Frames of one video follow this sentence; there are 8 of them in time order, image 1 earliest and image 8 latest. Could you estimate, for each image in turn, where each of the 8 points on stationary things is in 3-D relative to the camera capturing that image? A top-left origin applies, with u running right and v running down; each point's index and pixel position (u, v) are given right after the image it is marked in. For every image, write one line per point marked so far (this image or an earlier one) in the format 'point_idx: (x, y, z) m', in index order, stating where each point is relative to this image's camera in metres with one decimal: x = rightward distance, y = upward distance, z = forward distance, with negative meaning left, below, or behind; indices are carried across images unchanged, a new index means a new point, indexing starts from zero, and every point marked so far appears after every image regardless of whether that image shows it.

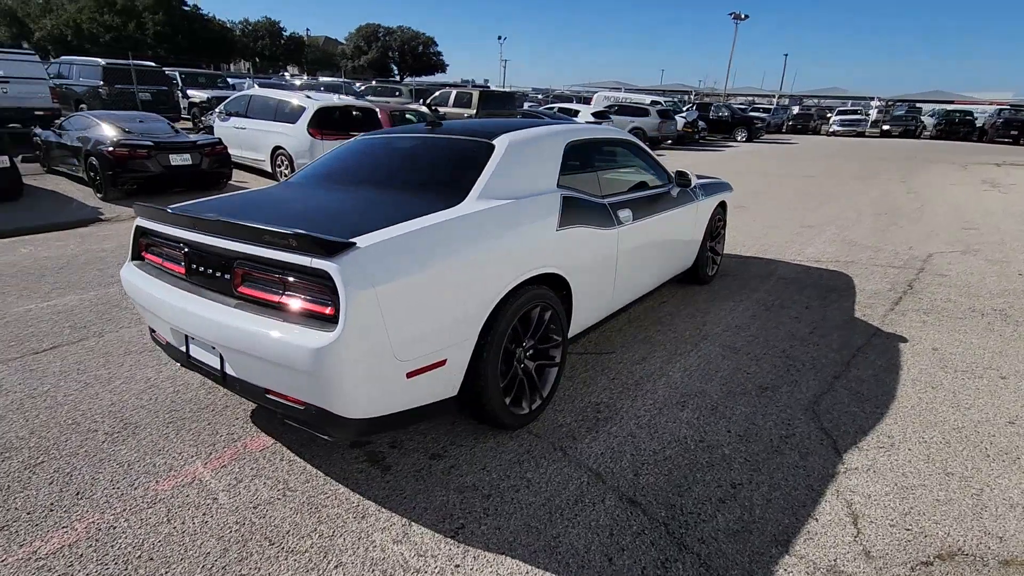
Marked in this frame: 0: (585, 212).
0: (+0.4, +0.4, +3.1) m
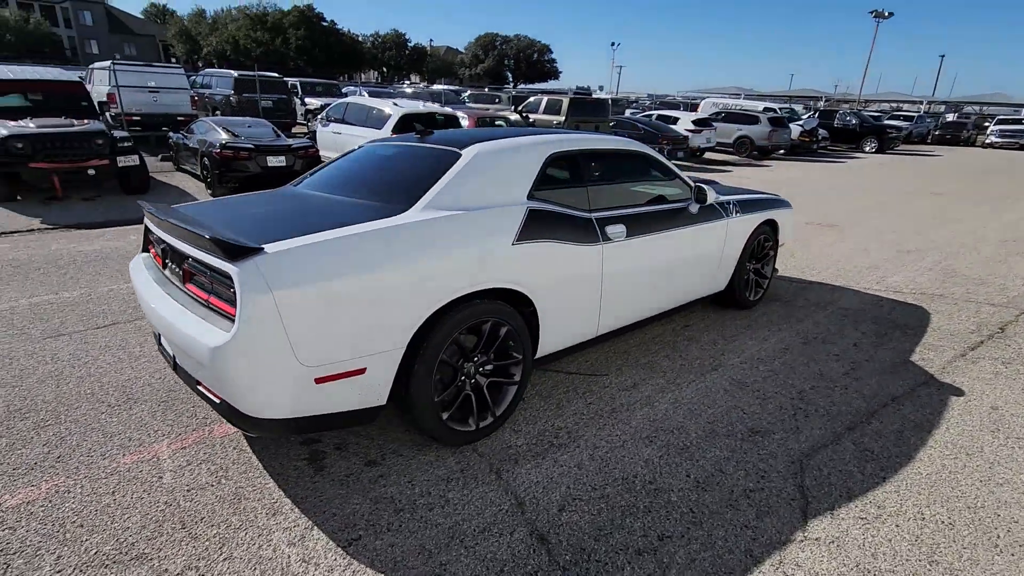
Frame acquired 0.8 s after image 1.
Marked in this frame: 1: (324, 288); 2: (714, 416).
0: (+0.3, +0.3, +2.9) m
1: (-0.8, 0.0, +2.1) m
2: (+1.2, -0.7, +3.1) m
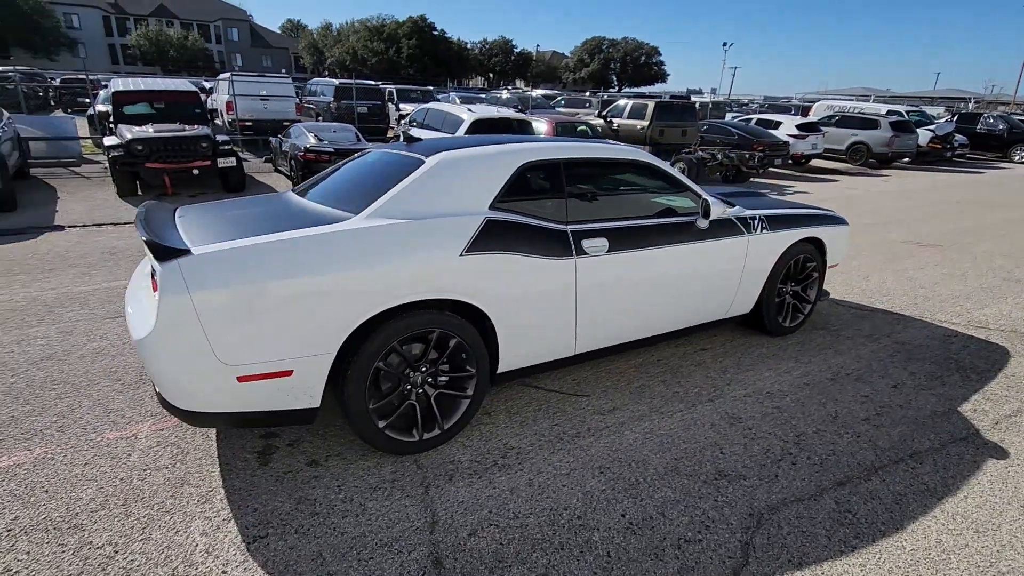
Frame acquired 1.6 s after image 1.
0: (+0.1, +0.3, +2.8) m
1: (-1.1, 0.0, +2.2) m
2: (+0.9, -0.9, +2.8) m
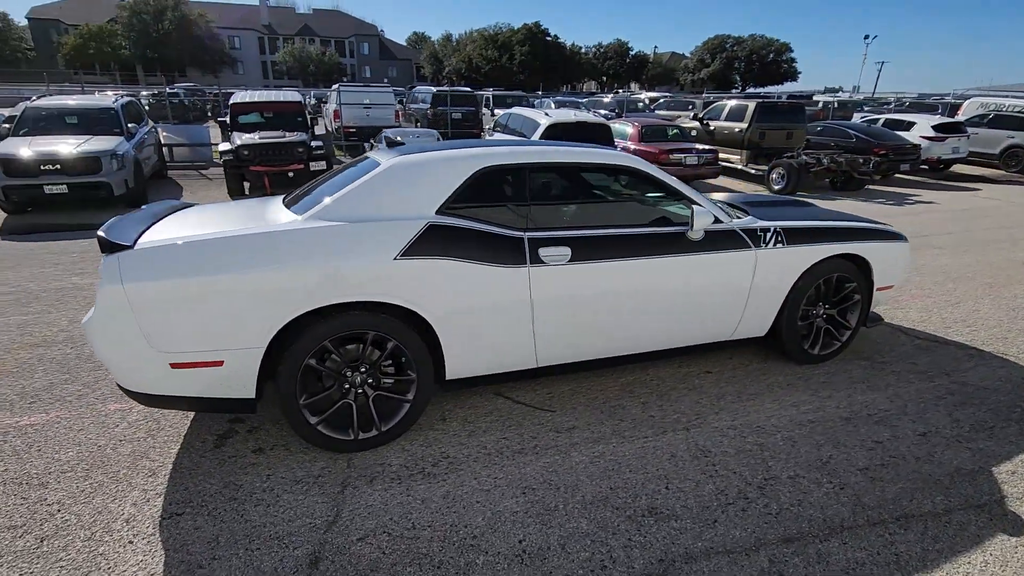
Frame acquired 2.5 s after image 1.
0: (-0.2, +0.2, +2.8) m
1: (-1.5, 0.0, +2.4) m
2: (+0.5, -0.9, +2.6) m
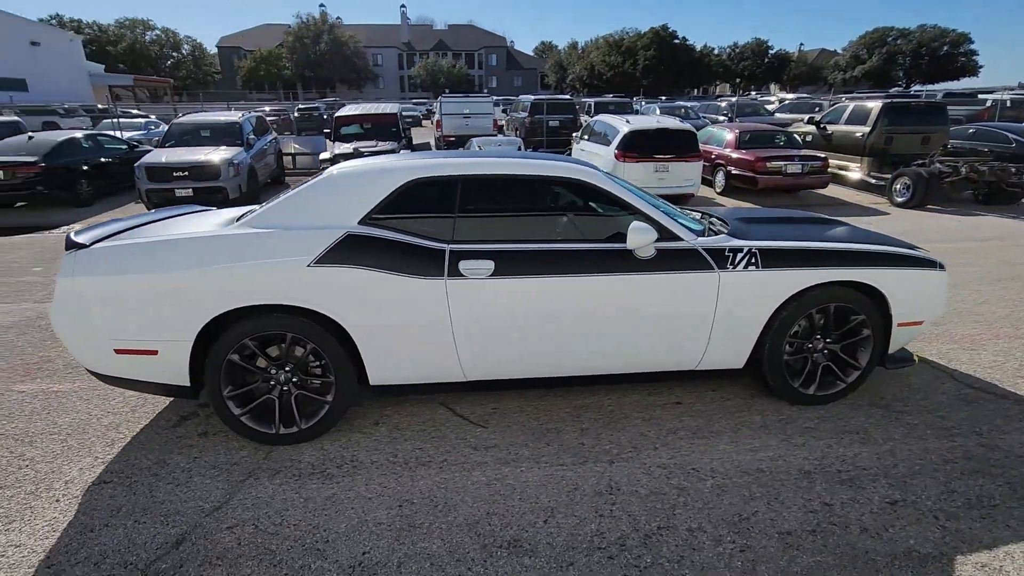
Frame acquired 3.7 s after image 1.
0: (-0.7, +0.2, +2.8) m
1: (-2.0, 0.0, +2.7) m
2: (0.0, -1.0, +2.5) m
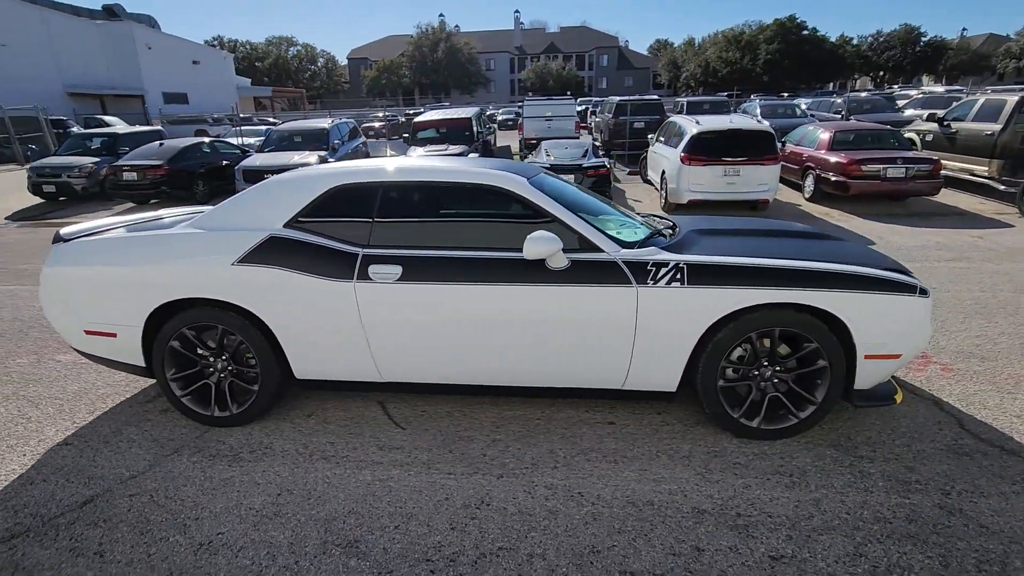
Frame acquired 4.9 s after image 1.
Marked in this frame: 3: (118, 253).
0: (-1.2, +0.2, +3.0) m
1: (-2.5, +0.1, +3.2) m
2: (-0.7, -1.0, +2.5) m
3: (-2.3, +0.2, +3.2) m
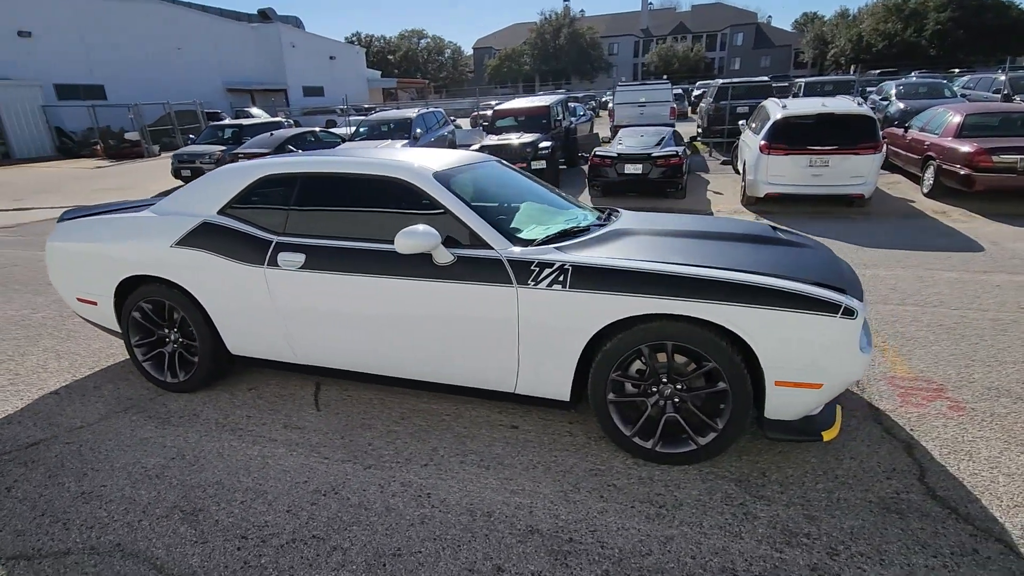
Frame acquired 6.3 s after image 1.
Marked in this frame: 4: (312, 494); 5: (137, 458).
0: (-1.7, +0.3, +3.2) m
1: (-3.0, +0.3, +3.7) m
2: (-1.4, -1.0, +2.7) m
3: (-2.8, +0.4, +3.6) m
4: (-0.9, -1.0, +2.6) m
5: (-2.0, -0.9, +2.9) m
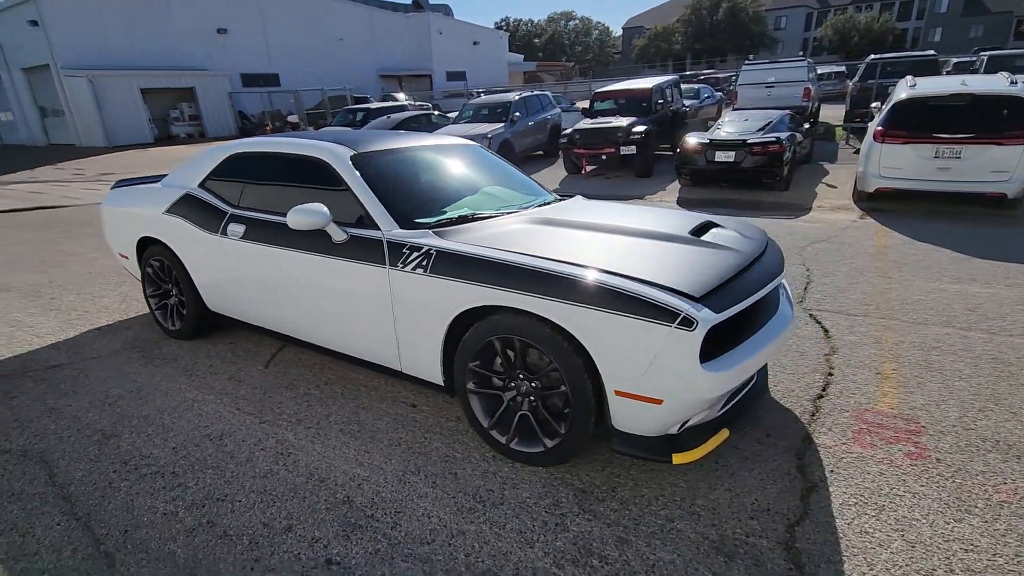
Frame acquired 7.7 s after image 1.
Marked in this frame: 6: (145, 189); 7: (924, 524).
0: (-2.2, +0.5, +3.7) m
1: (-3.3, +0.6, +4.5) m
2: (-2.1, -0.8, +3.1) m
3: (-3.1, +0.7, +4.4) m
4: (-1.7, -0.8, +2.9) m
5: (-2.6, -0.7, +3.5) m
6: (-2.9, +0.8, +4.3) m
7: (+1.7, -1.0, +2.2) m
